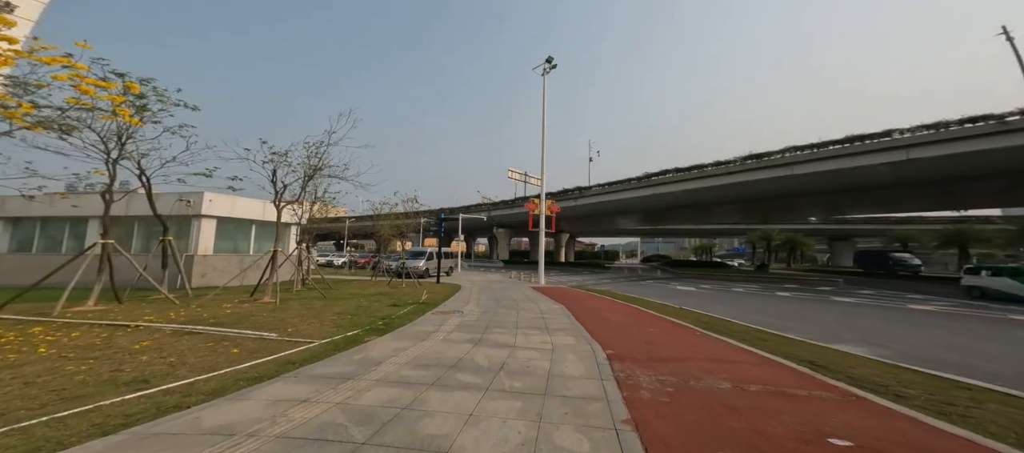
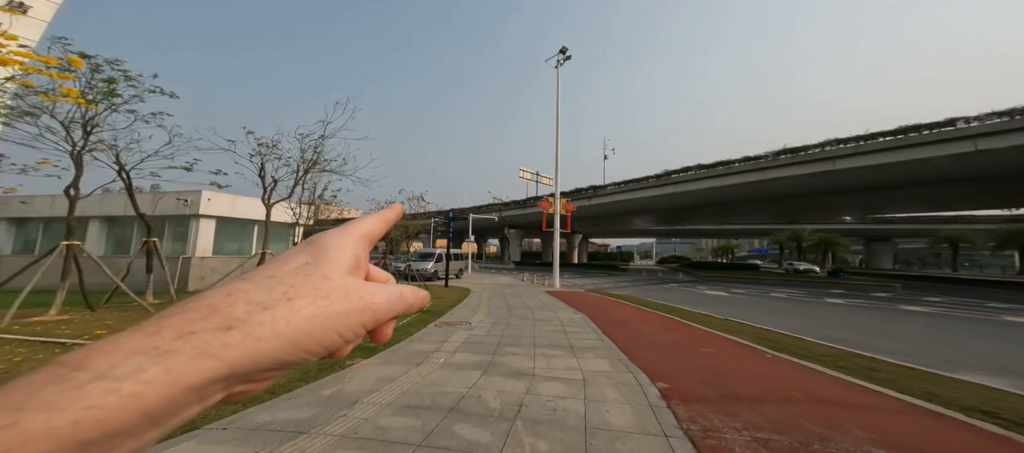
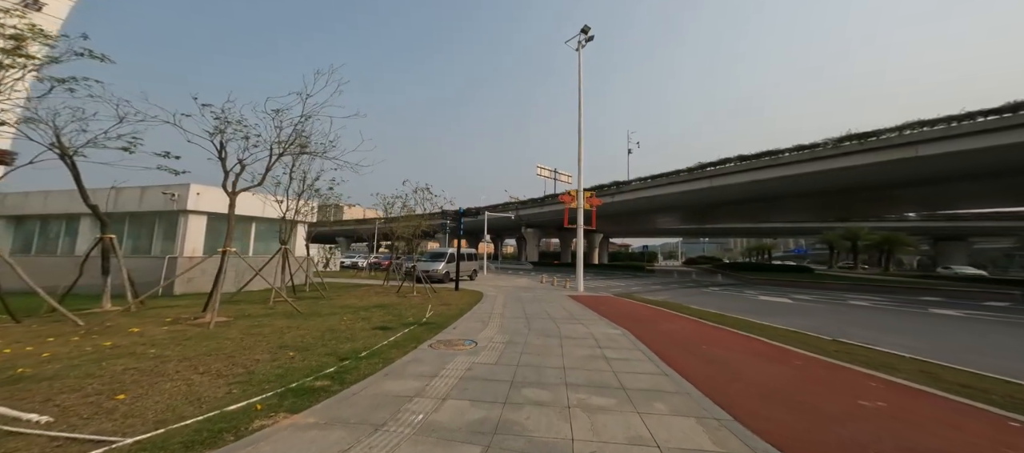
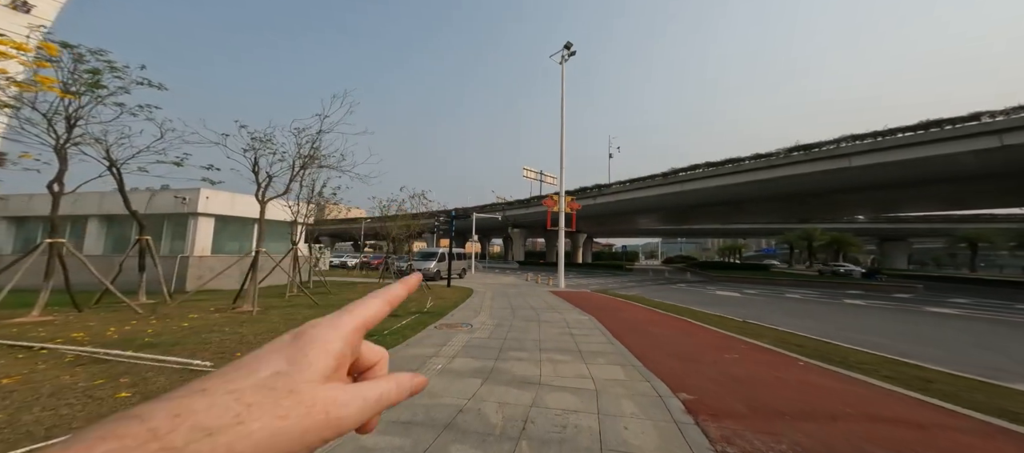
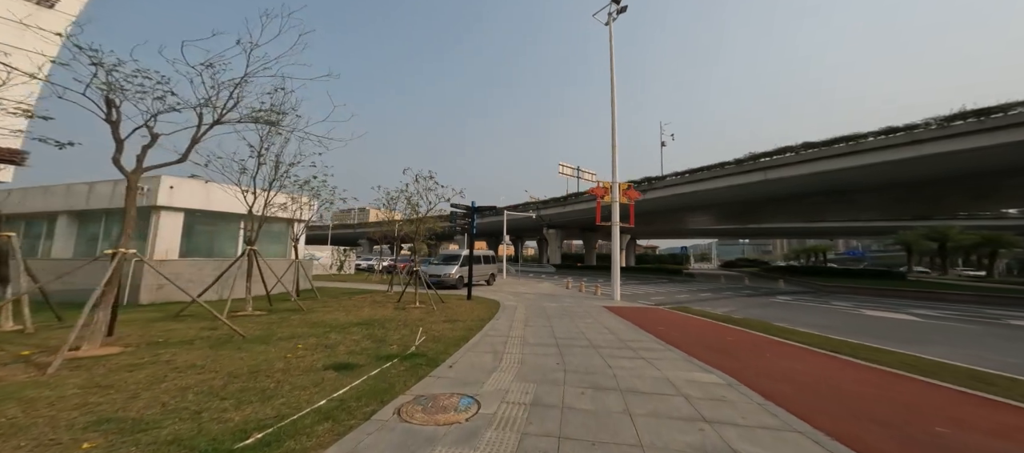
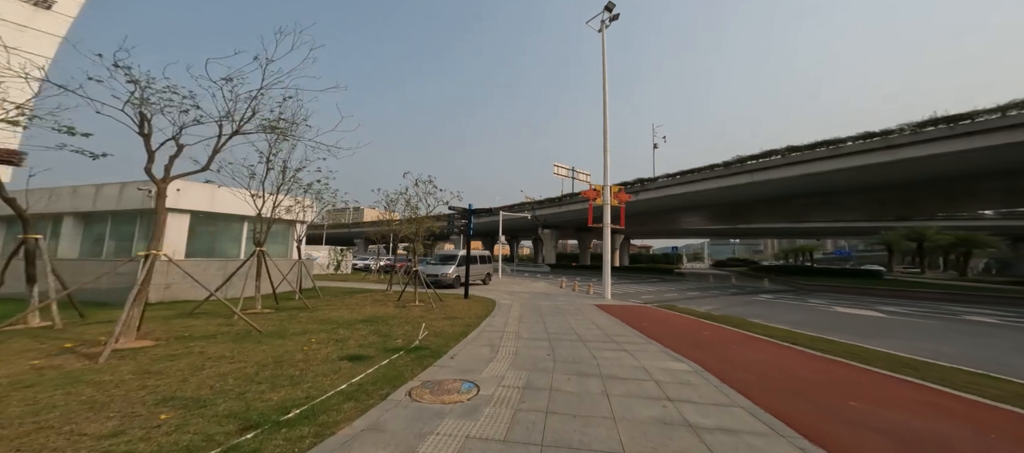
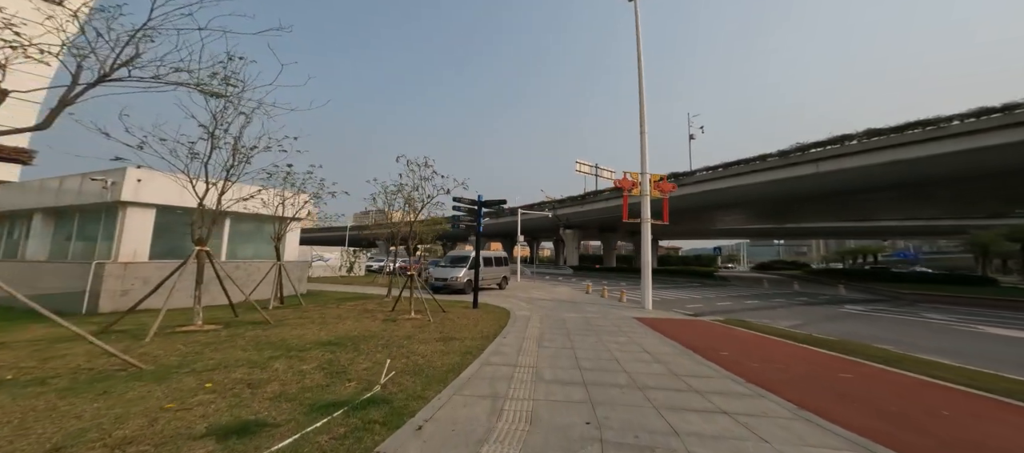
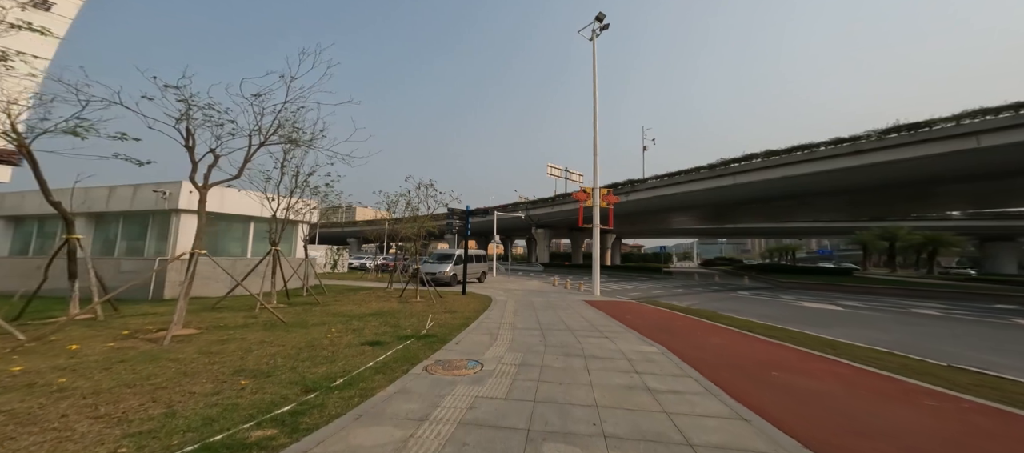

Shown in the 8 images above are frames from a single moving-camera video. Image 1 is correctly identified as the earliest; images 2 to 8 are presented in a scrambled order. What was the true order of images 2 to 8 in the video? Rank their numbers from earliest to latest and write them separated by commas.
2, 4, 3, 8, 6, 5, 7
